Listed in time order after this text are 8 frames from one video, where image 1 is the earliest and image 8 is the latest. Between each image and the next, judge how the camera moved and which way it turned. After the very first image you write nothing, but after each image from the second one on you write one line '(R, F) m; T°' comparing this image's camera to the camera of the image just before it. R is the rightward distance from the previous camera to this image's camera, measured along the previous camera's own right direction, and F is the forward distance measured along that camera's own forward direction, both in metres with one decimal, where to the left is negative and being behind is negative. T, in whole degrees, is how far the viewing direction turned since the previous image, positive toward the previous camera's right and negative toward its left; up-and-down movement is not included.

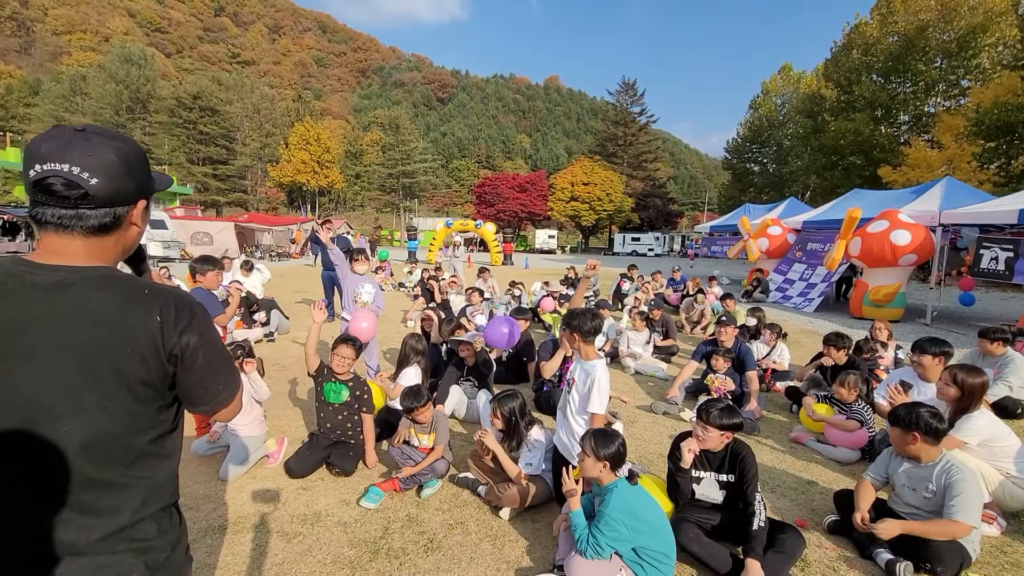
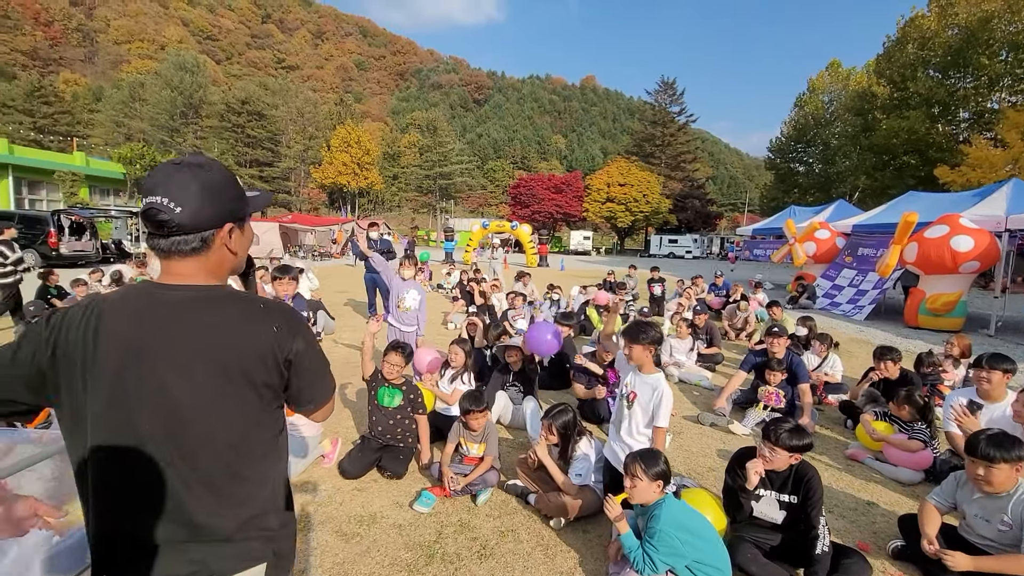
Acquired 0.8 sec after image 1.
(-0.1, 0.0) m; -4°
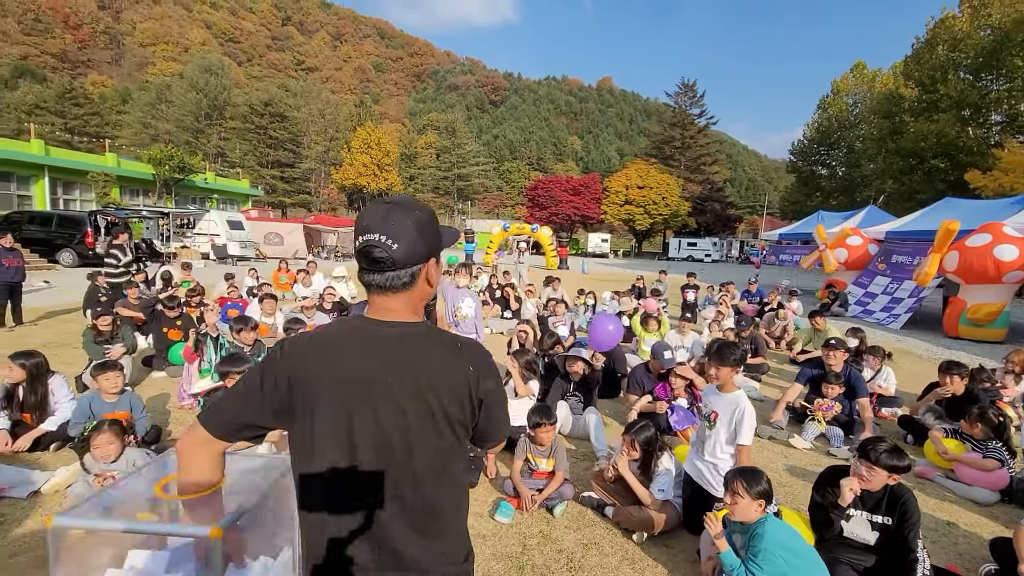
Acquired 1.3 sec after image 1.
(-0.5, -0.1) m; -2°
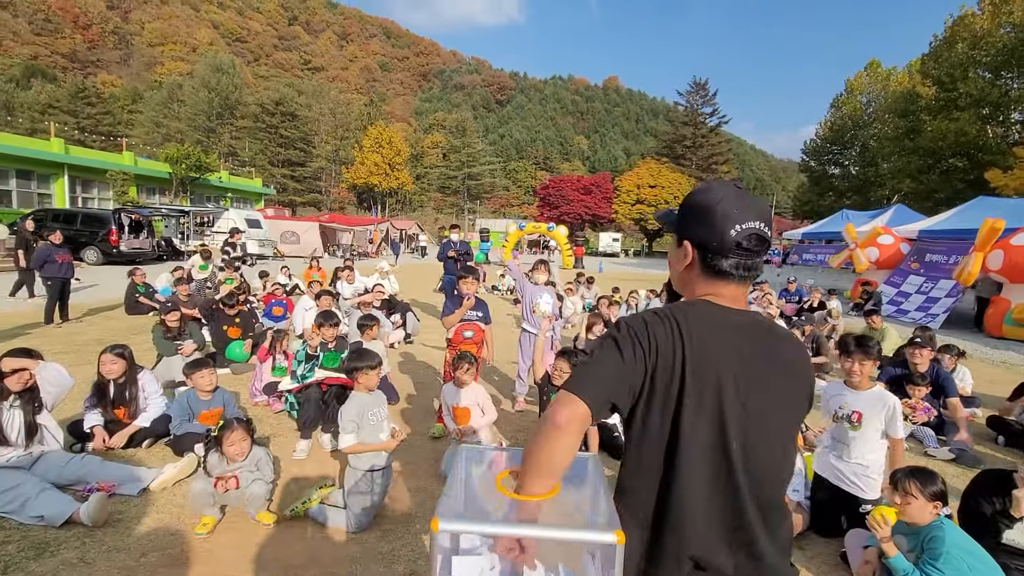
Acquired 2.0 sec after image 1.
(-0.8, +0.1) m; 0°
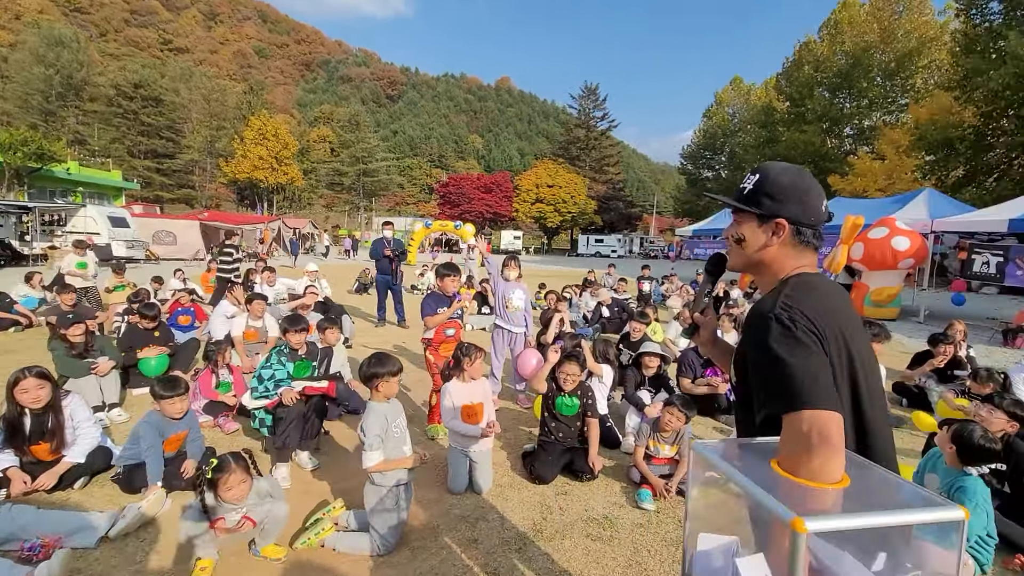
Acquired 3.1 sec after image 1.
(-0.8, +0.2) m; +12°
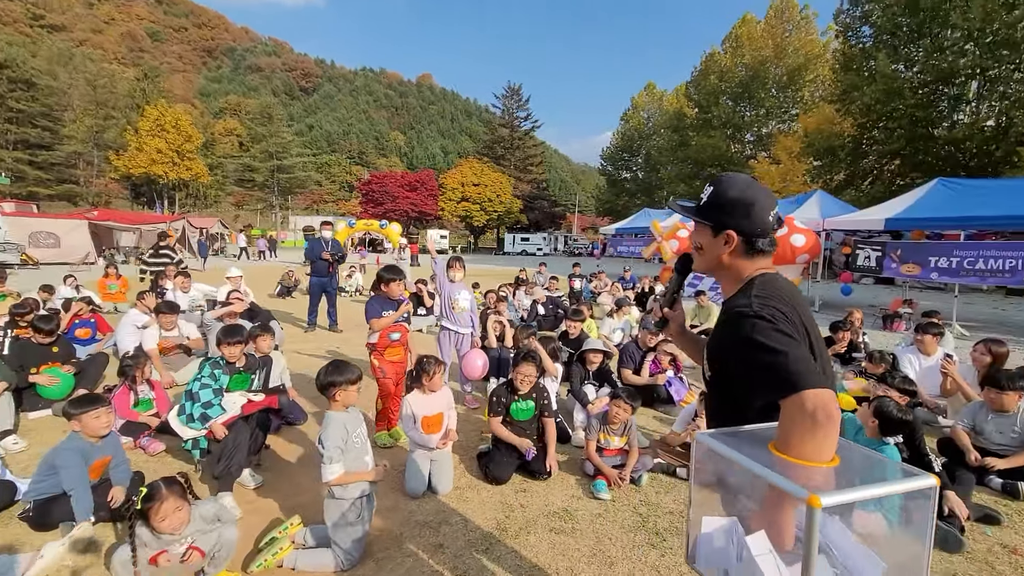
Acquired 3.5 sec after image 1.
(-0.2, 0.0) m; +8°
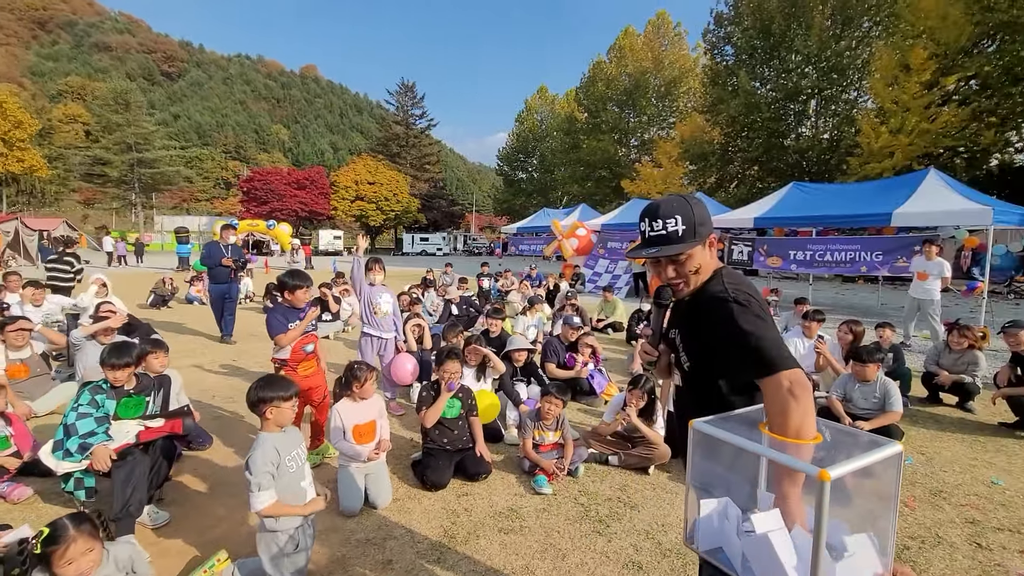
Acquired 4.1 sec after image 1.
(-0.3, 0.0) m; +12°
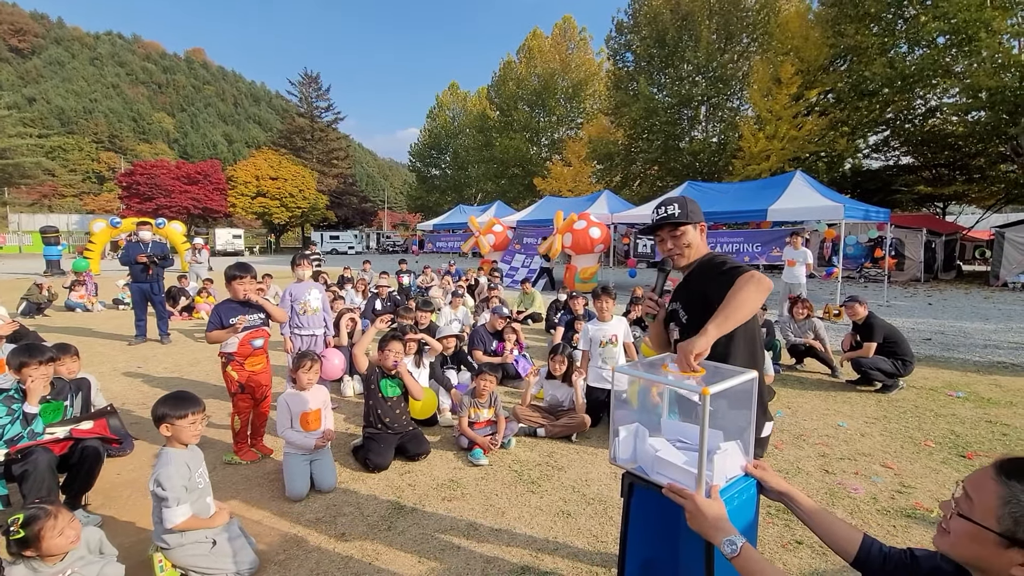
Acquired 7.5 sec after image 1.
(-0.2, -0.3) m; +10°
